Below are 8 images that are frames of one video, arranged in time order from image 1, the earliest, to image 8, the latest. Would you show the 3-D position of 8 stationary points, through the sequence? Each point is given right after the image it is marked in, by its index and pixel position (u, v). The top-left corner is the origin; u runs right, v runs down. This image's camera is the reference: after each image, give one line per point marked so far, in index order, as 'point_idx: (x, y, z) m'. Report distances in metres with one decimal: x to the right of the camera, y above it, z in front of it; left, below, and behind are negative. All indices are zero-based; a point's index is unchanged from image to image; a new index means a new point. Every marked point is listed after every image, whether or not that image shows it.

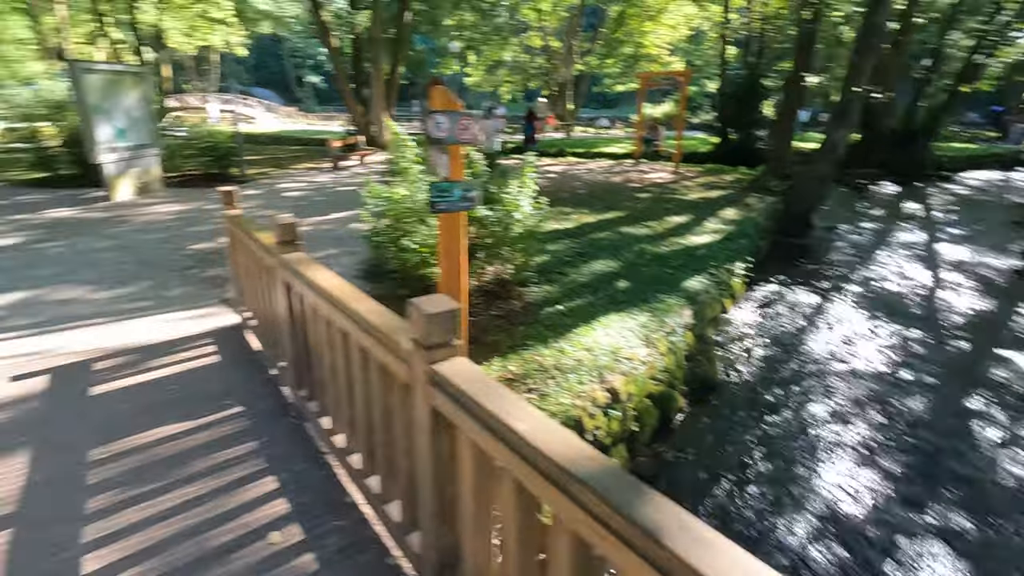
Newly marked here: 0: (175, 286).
0: (-4.0, 0.0, +6.3) m
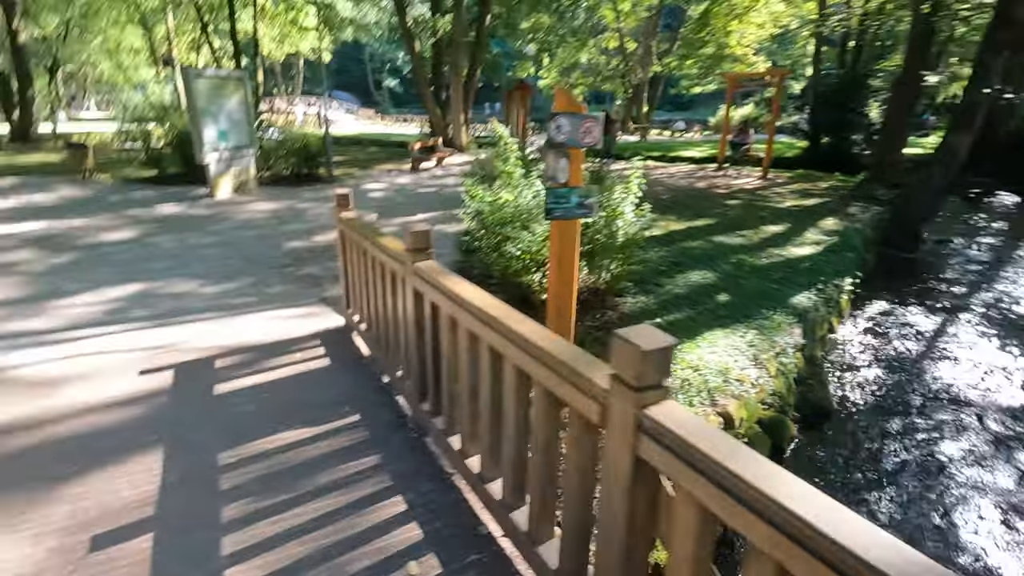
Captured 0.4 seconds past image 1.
0: (-2.9, +0.1, +6.5) m
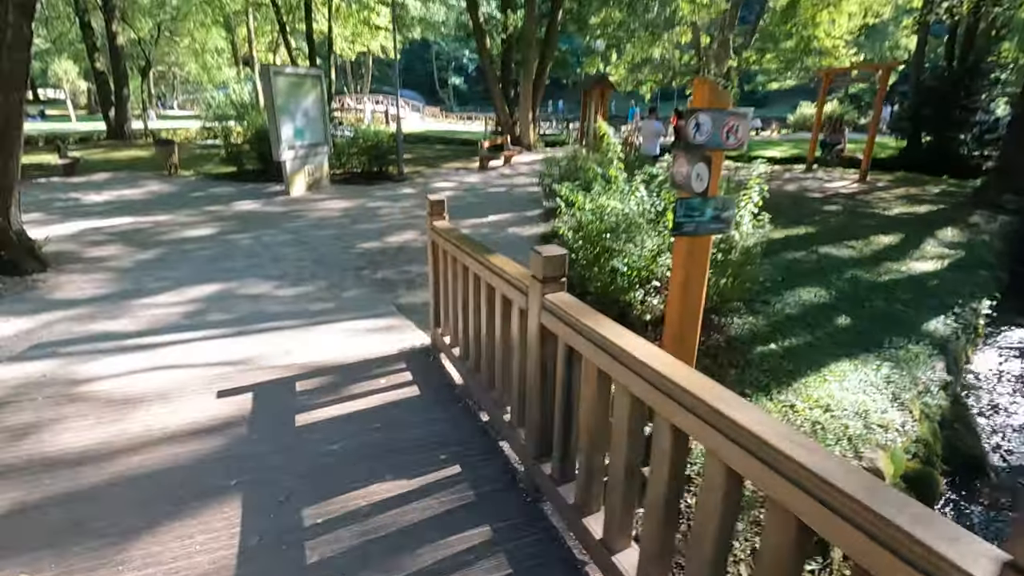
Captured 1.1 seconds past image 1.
0: (-1.9, 0.0, +6.3) m
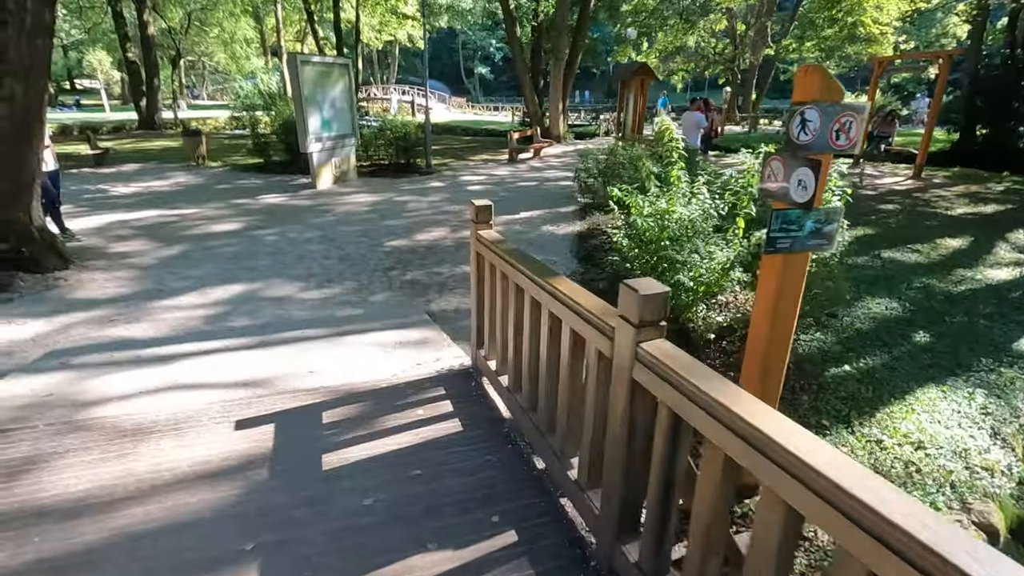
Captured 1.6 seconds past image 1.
0: (-1.5, 0.0, +5.9) m
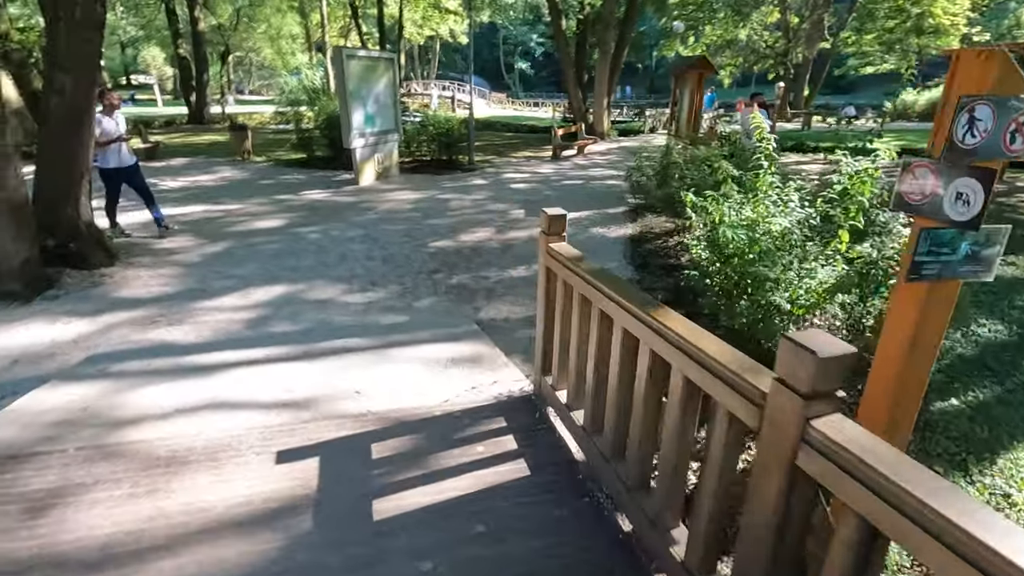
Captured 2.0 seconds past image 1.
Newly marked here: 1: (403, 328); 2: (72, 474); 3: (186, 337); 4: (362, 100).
0: (-0.9, -0.1, +5.6) m
1: (-0.9, -0.3, +4.6) m
2: (-1.9, -0.8, +2.3) m
3: (-2.7, -0.4, +4.4) m
4: (-3.1, +3.9, +11.1) m
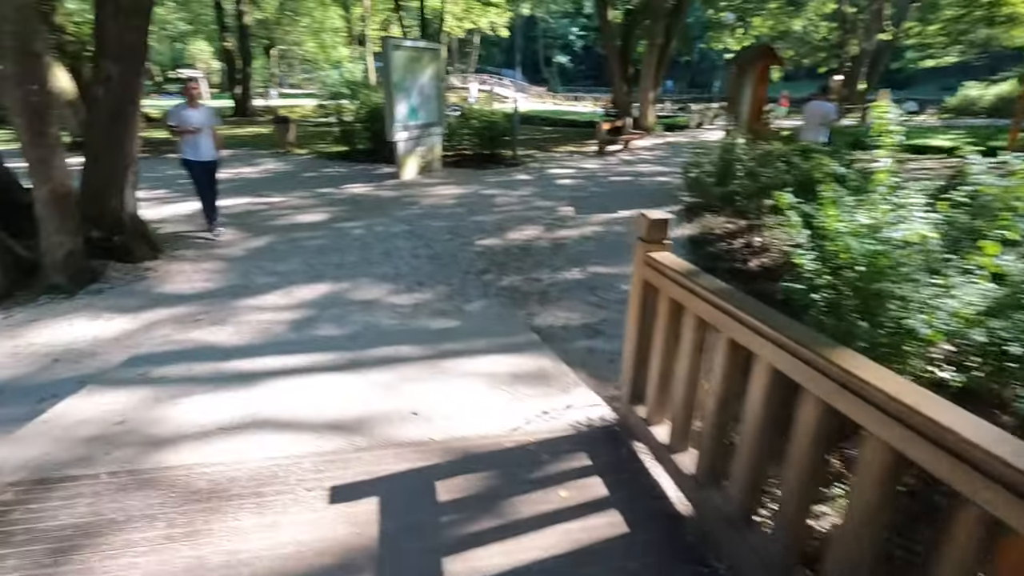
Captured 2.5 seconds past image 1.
0: (-0.4, -0.1, +5.3) m
1: (-0.5, -0.4, +4.3) m
2: (-1.5, -0.8, +2.0) m
3: (-2.2, -0.4, +4.2) m
4: (-2.1, +4.0, +10.8) m
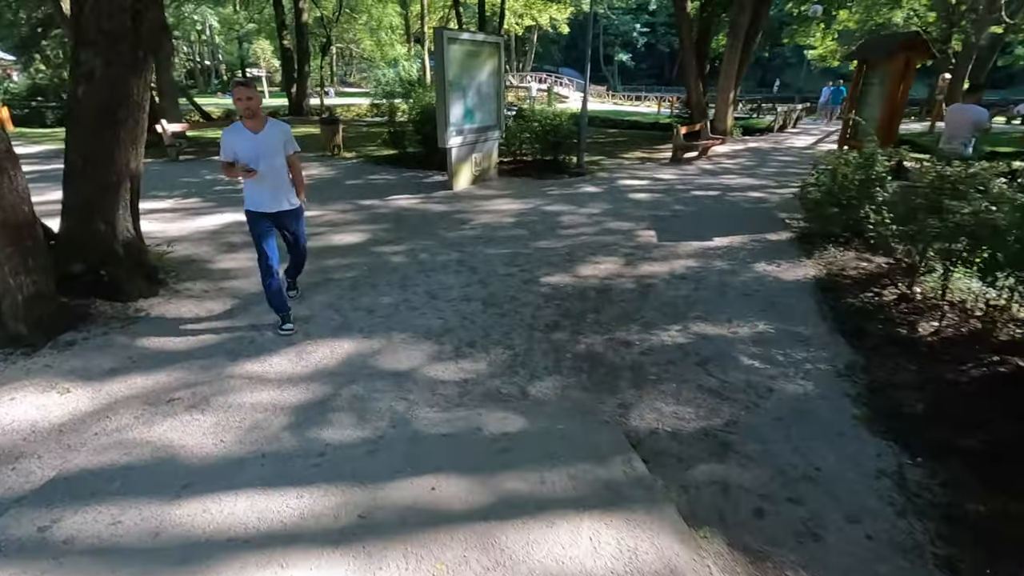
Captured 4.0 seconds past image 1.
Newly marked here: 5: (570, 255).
0: (+0.2, -0.6, +3.9) m
1: (0.0, -0.9, +2.9) m
2: (-1.3, -1.3, +0.7) m
3: (-1.7, -0.8, +3.0) m
4: (-0.9, +3.5, +9.6) m
5: (+0.7, +0.4, +6.4) m
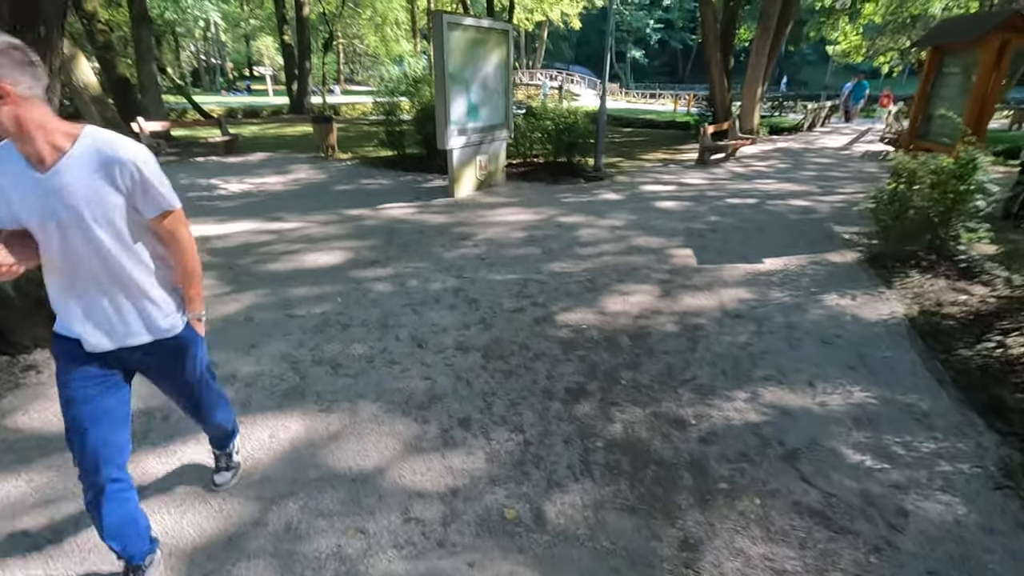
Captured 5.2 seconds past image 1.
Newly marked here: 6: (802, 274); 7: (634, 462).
0: (+0.3, -0.9, +2.7) m
1: (+0.1, -1.2, +1.8) m
2: (-1.3, -1.6, -0.4) m
3: (-1.7, -1.2, +1.8) m
4: (-0.7, +3.2, +8.4) m
5: (+0.8, 0.0, +5.2) m
6: (+3.0, +0.1, +5.5) m
7: (+0.7, -0.9, +2.8) m
